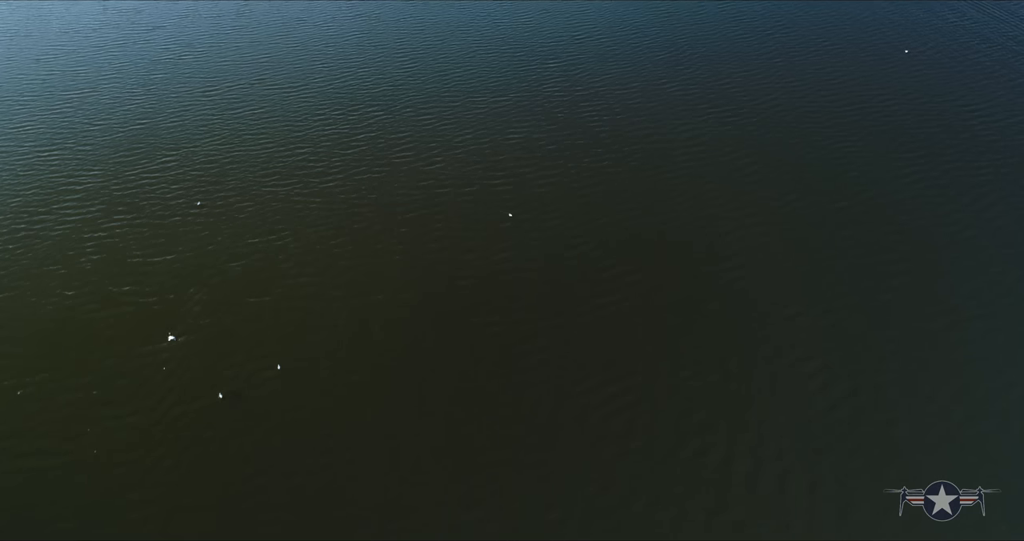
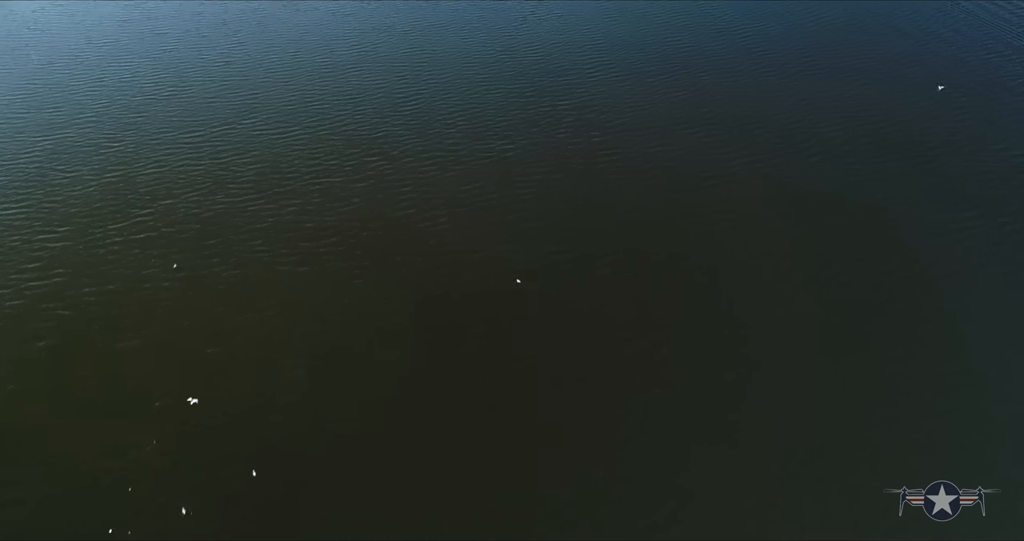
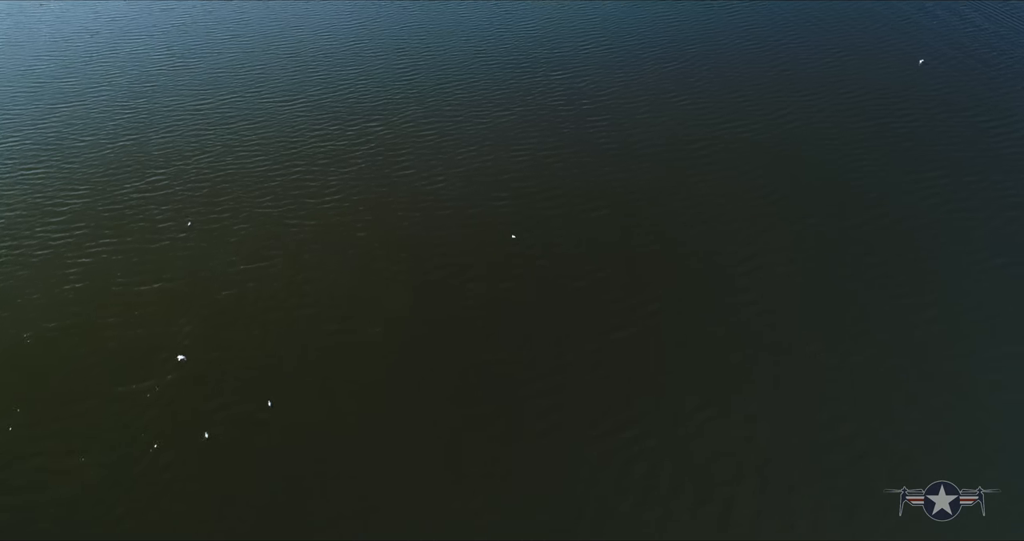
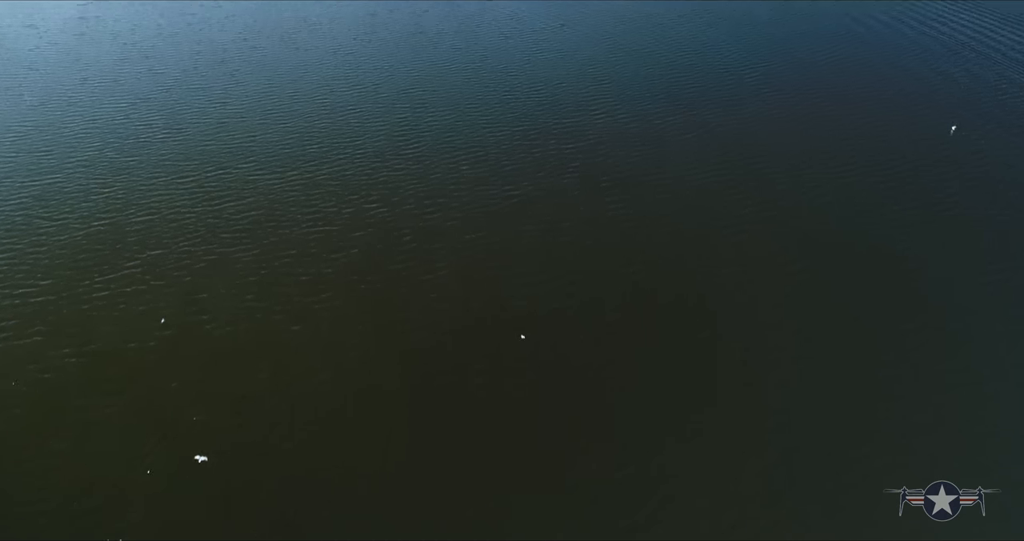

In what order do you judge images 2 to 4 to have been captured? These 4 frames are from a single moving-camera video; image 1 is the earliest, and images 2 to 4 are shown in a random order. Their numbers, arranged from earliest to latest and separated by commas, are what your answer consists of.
3, 2, 4
